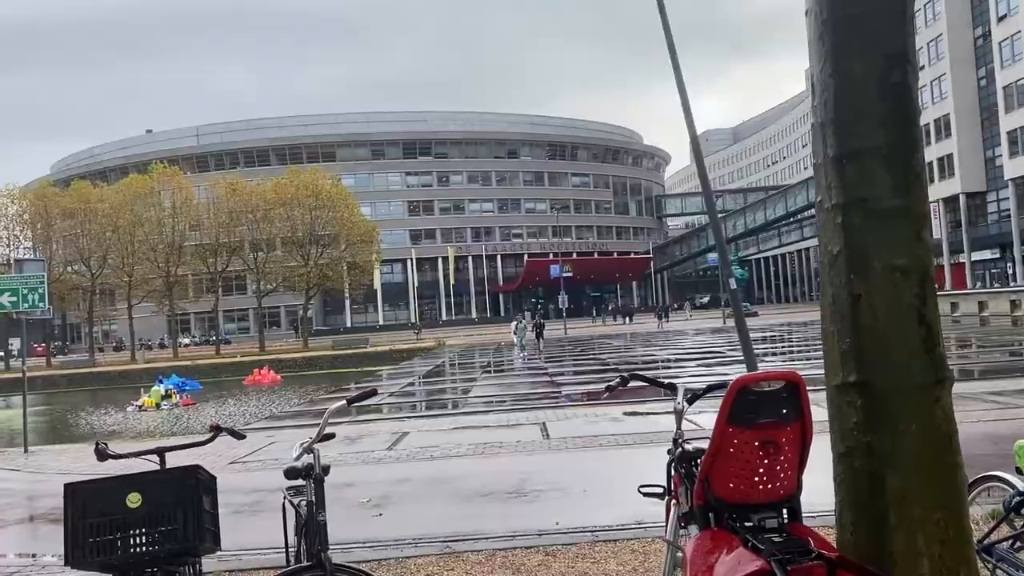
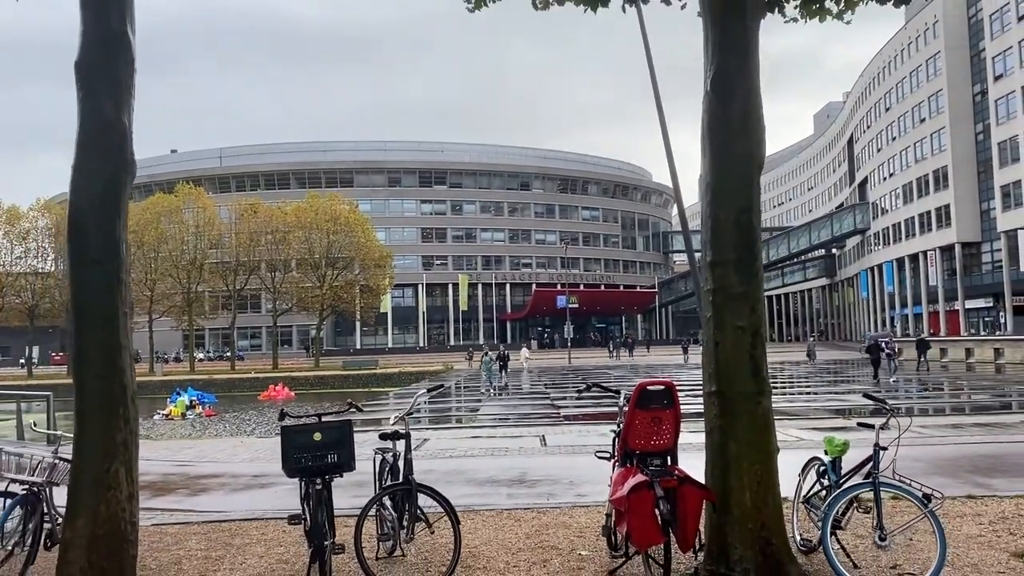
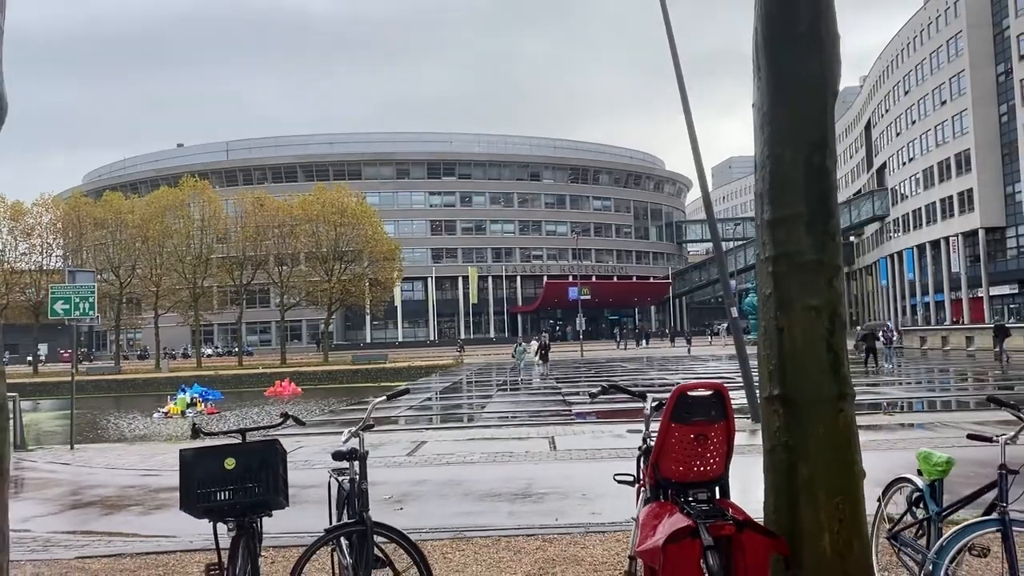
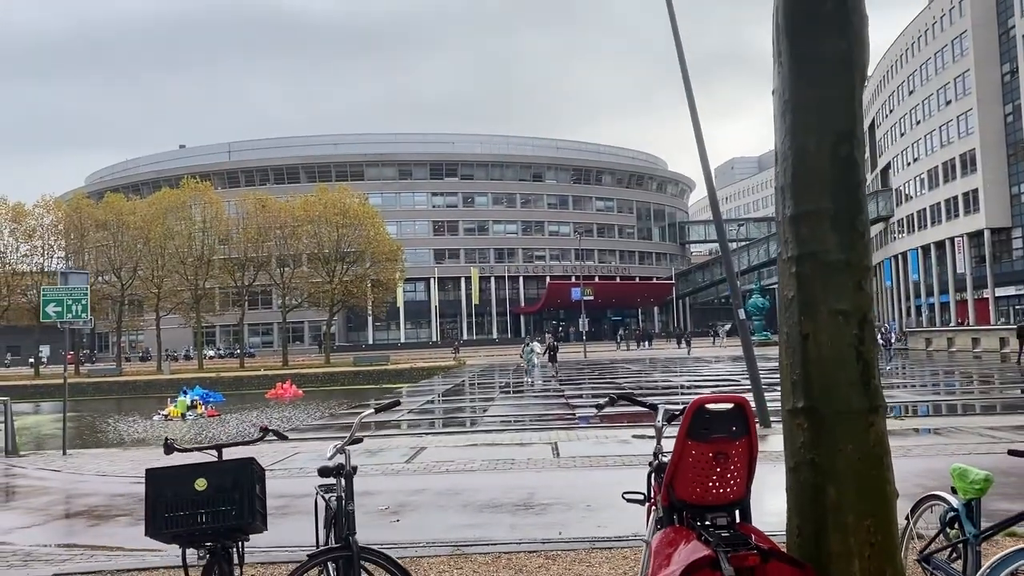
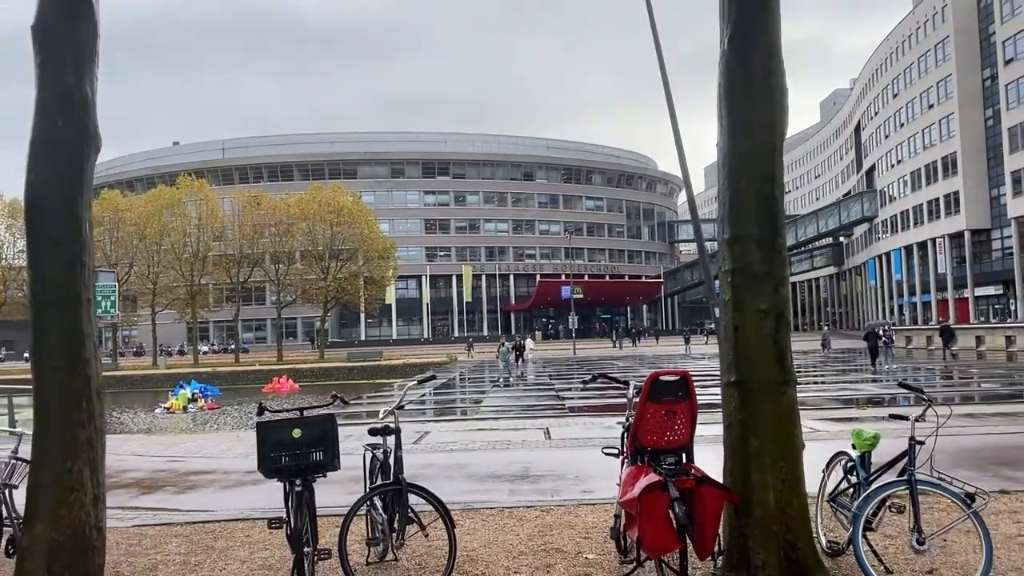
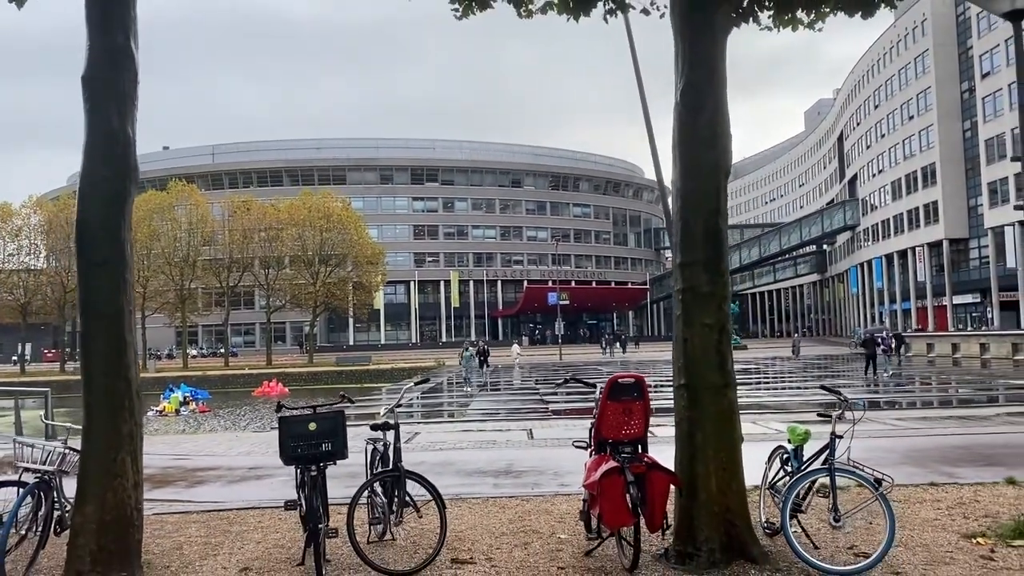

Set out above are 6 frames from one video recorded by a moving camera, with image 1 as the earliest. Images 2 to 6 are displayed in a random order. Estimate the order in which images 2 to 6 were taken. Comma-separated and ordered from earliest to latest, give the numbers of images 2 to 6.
4, 3, 5, 2, 6
